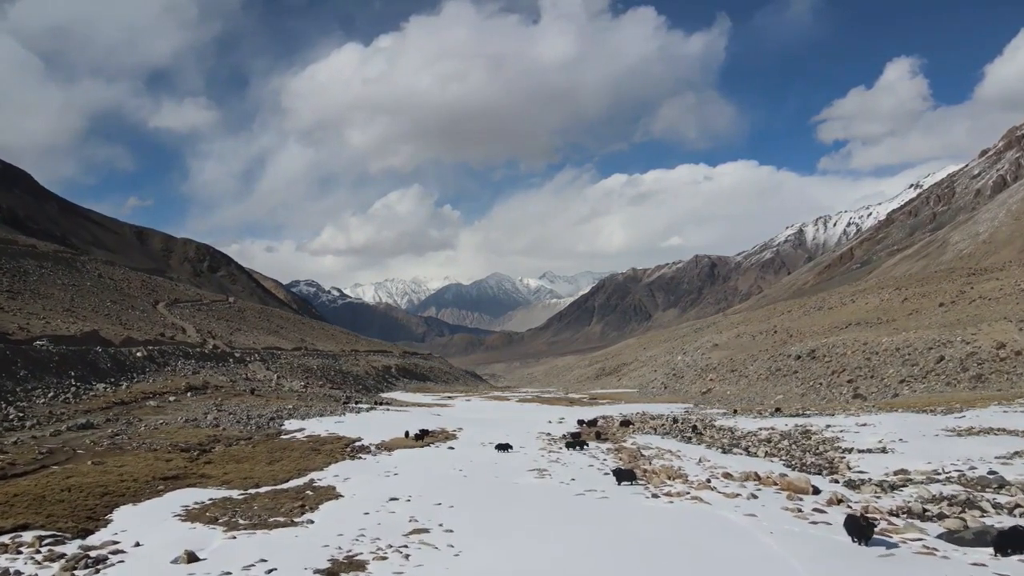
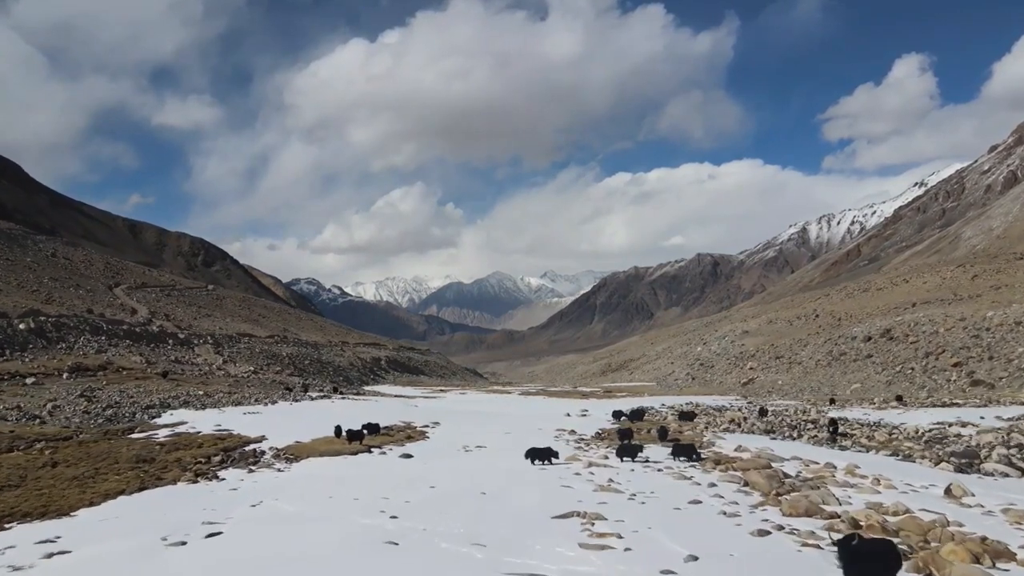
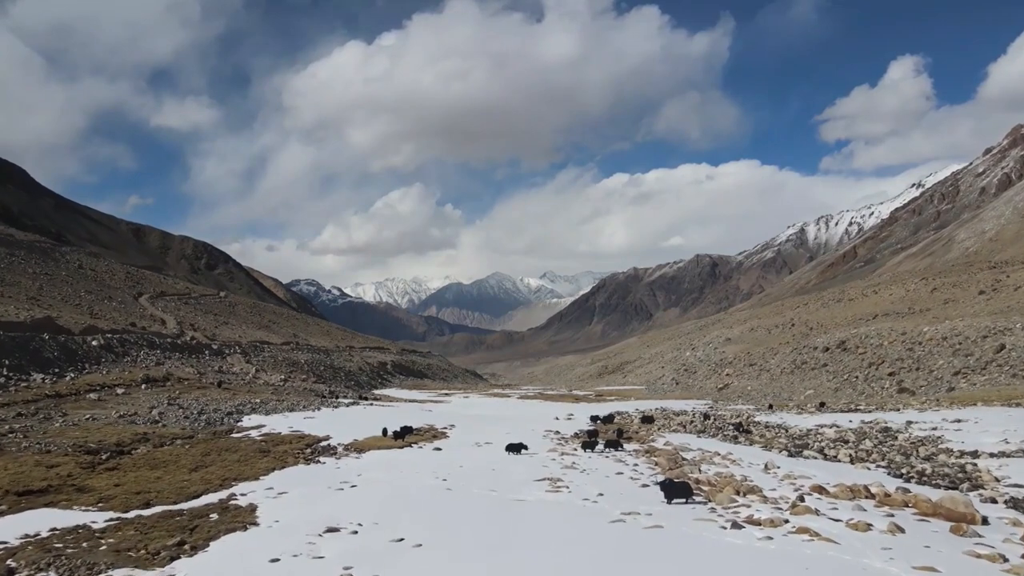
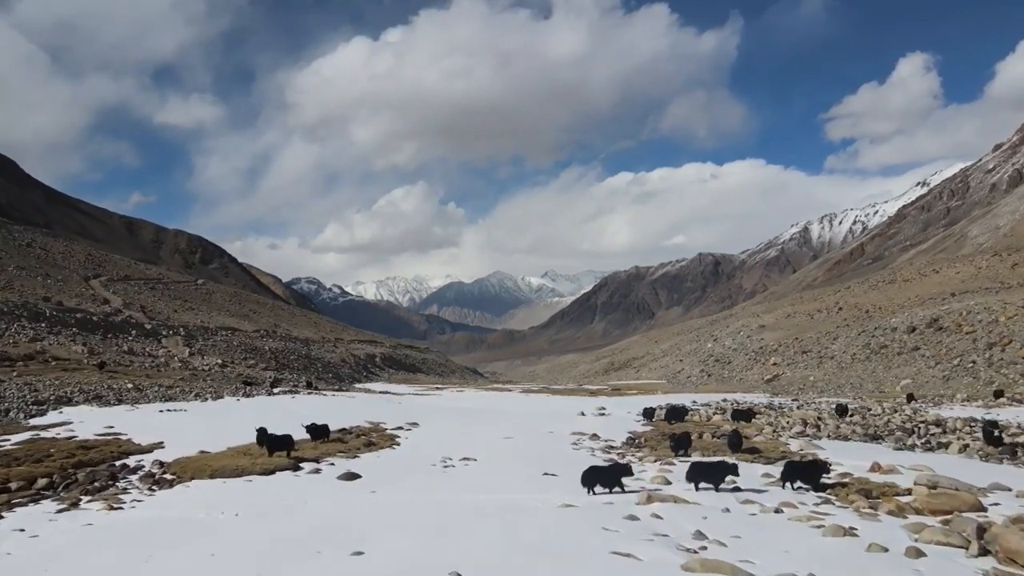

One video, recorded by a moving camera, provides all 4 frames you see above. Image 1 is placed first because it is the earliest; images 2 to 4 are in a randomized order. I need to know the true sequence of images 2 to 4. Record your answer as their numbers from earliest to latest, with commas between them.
3, 2, 4
